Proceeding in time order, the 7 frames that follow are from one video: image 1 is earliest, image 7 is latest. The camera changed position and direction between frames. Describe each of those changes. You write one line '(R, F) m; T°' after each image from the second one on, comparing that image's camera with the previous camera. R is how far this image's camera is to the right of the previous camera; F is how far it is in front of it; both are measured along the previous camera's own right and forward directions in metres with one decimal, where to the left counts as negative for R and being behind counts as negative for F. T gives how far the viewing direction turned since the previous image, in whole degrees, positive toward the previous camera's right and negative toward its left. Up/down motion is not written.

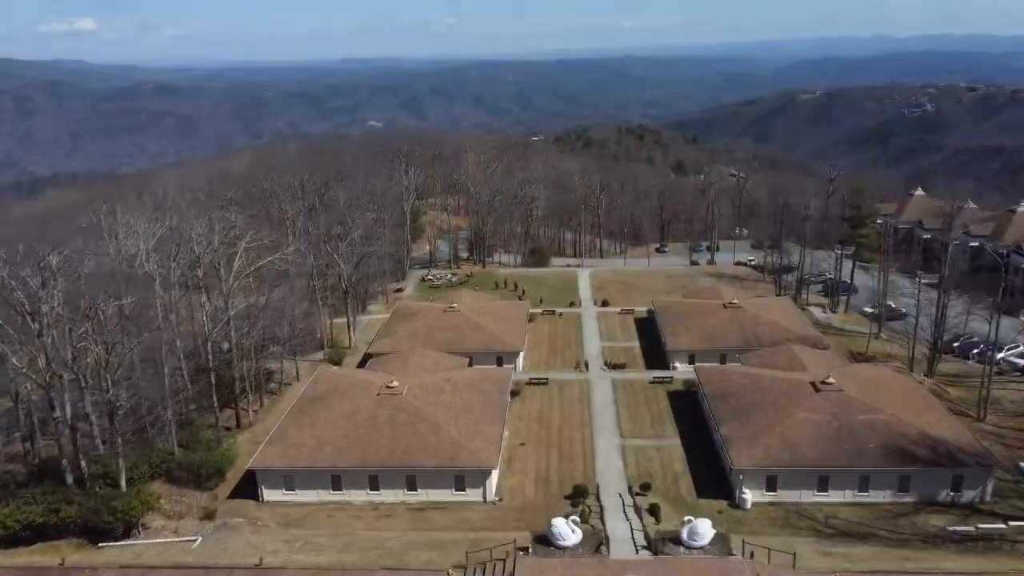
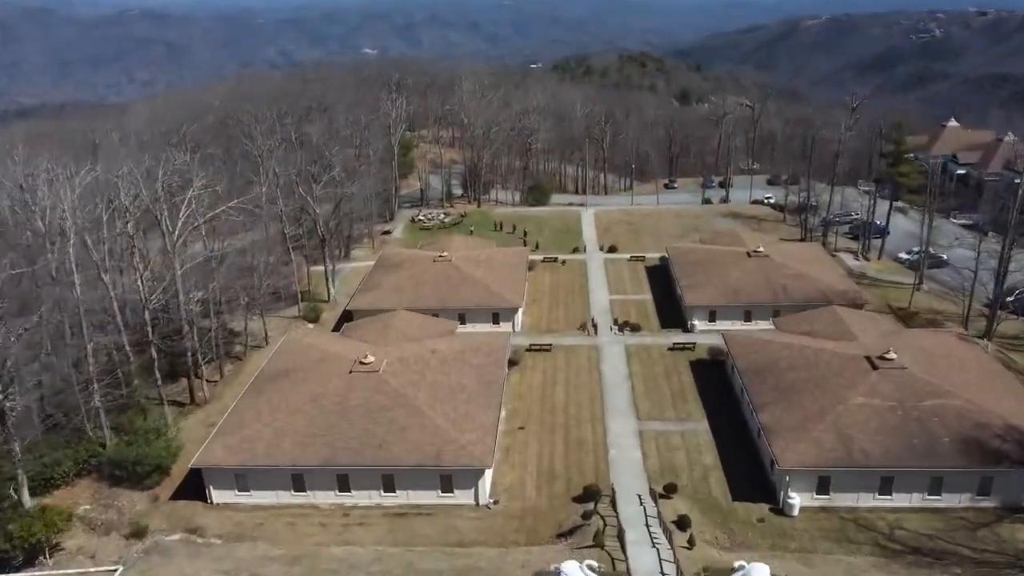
(0.0, +7.7) m; 0°
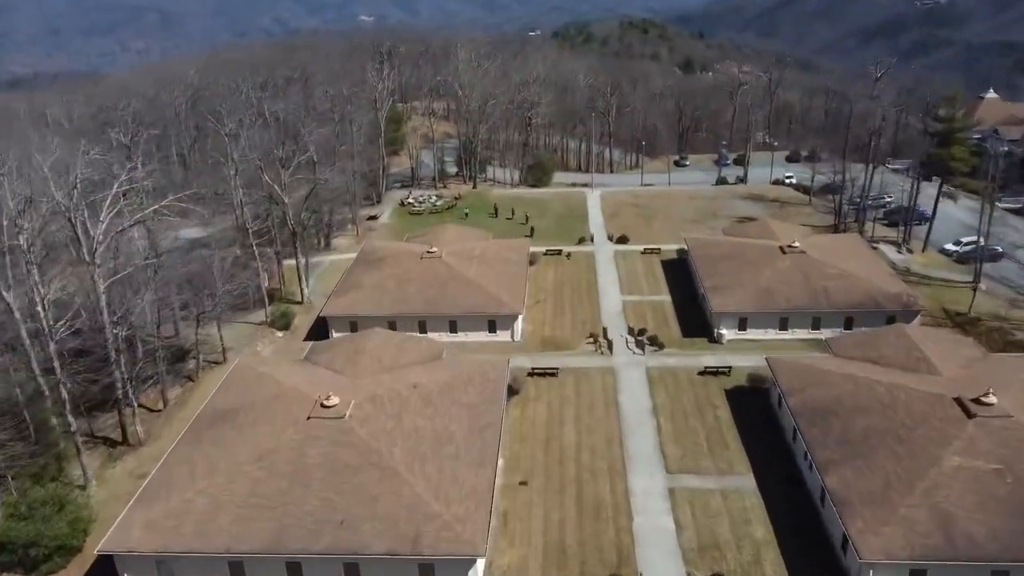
(0.0, +7.9) m; 0°
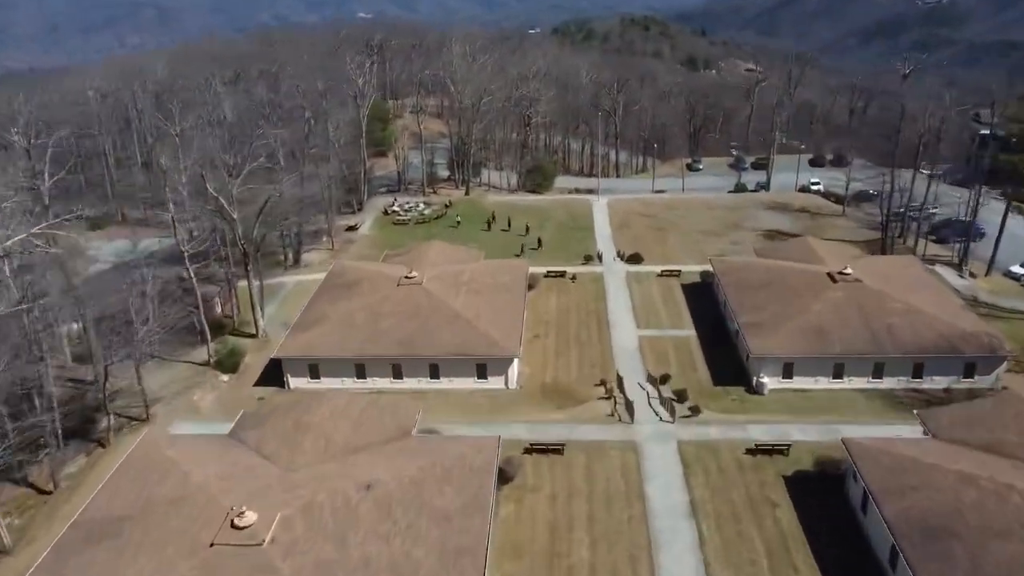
(+0.2, +9.1) m; 0°
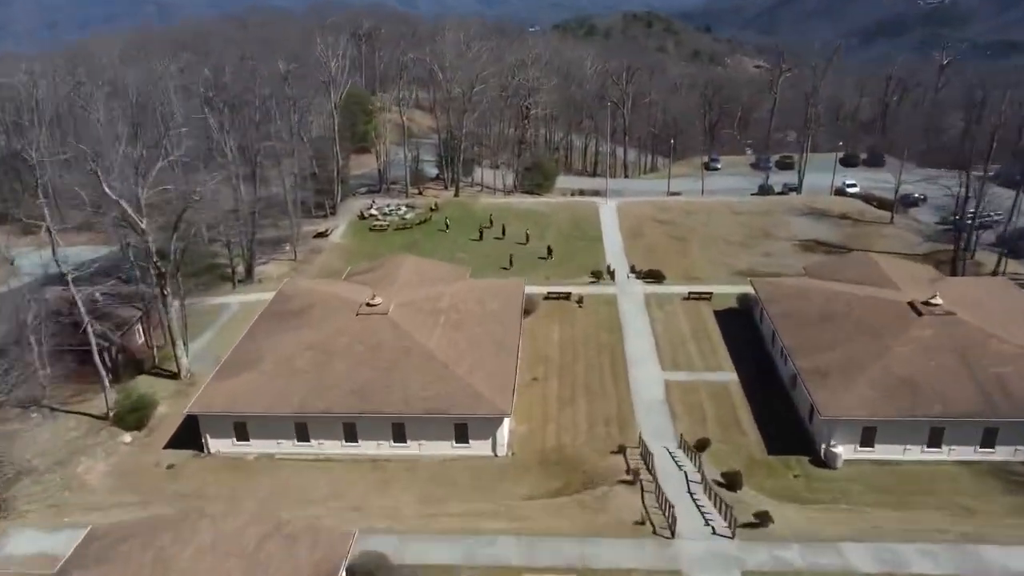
(+0.3, +10.1) m; 0°
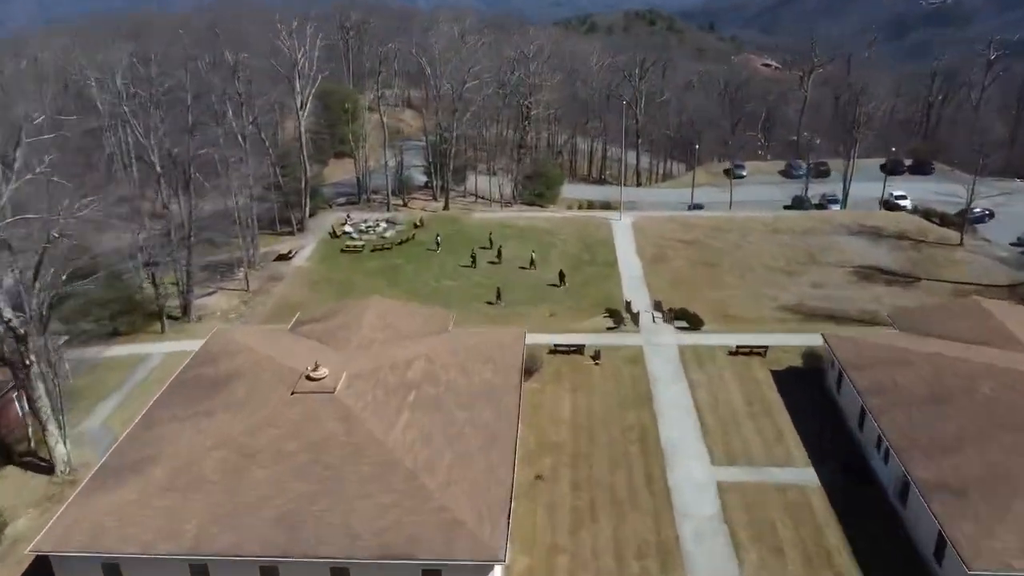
(+0.1, +10.0) m; 0°
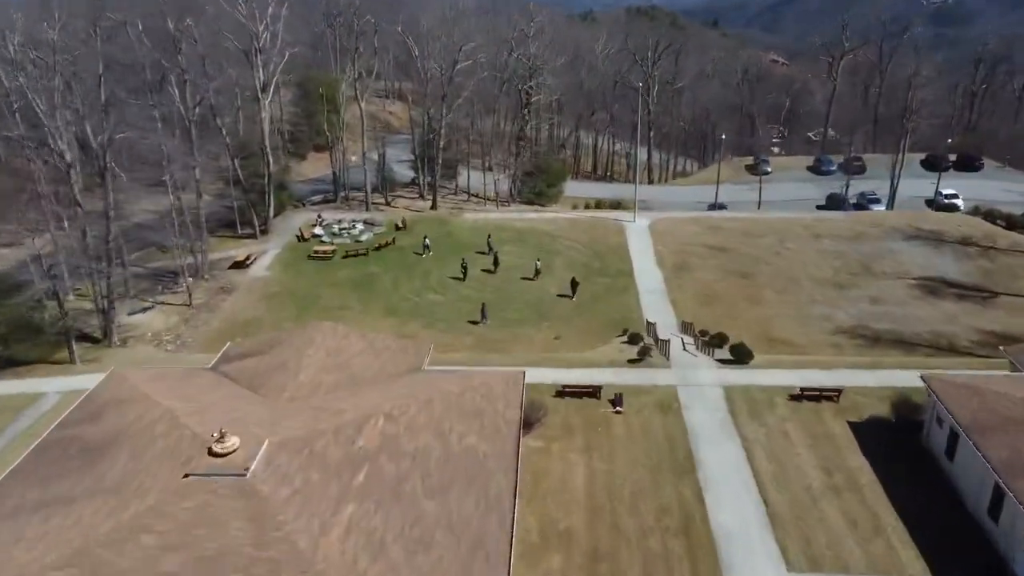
(+0.1, +8.1) m; 0°
